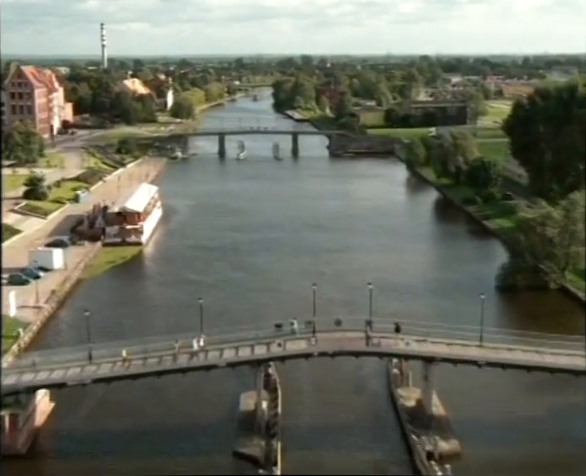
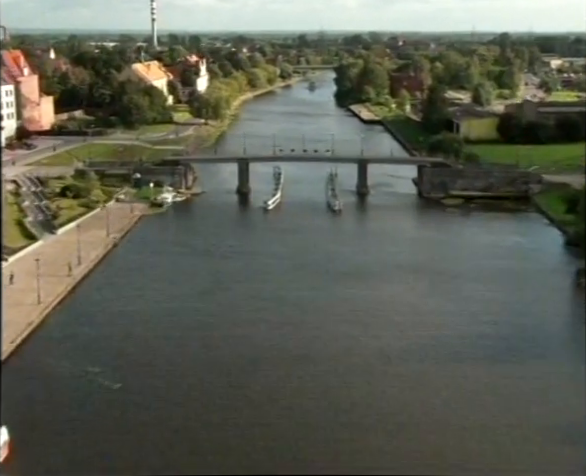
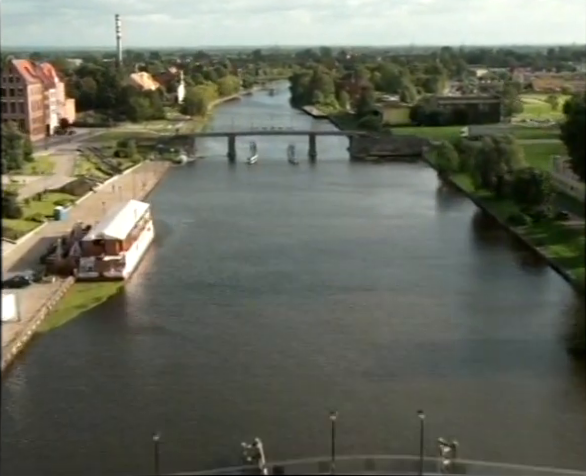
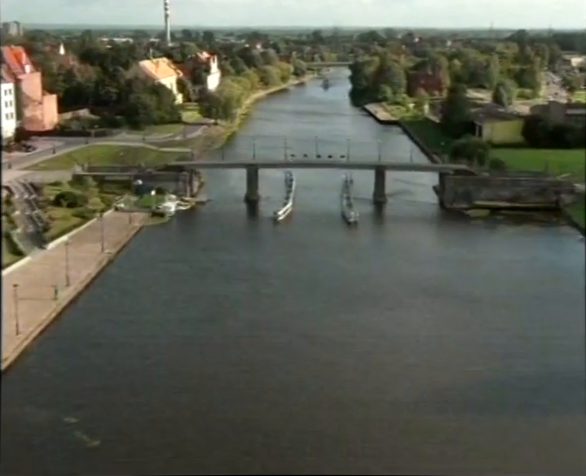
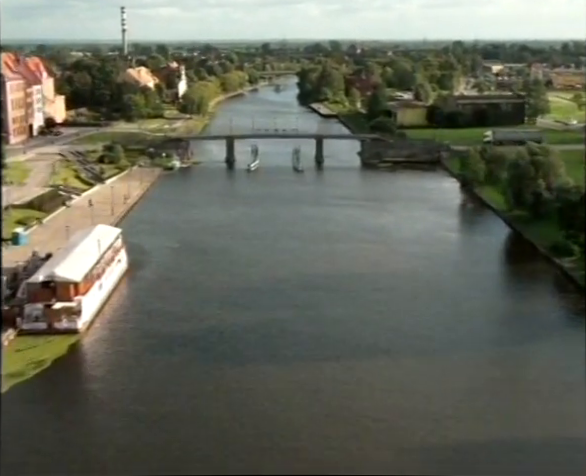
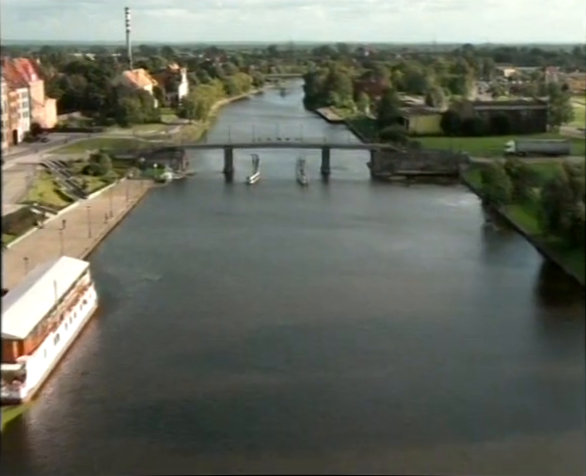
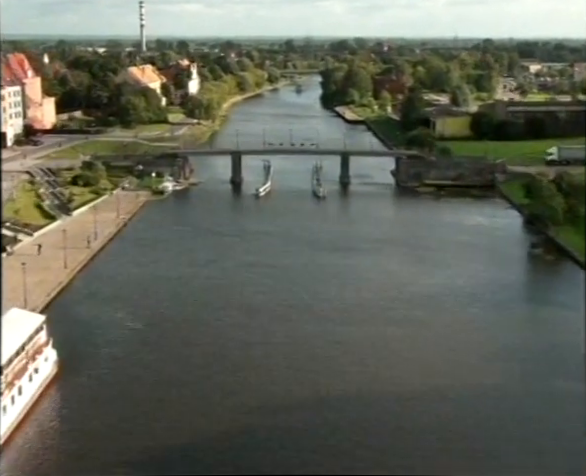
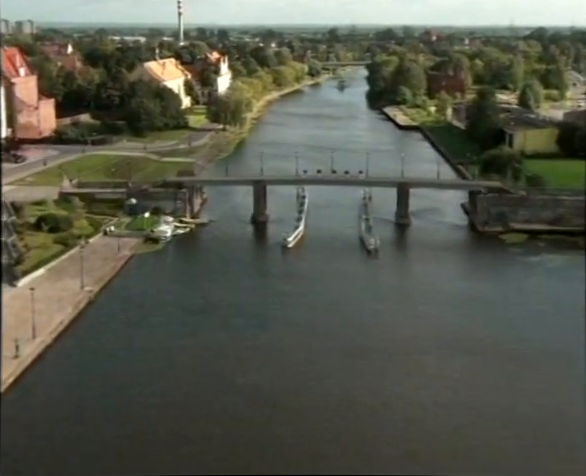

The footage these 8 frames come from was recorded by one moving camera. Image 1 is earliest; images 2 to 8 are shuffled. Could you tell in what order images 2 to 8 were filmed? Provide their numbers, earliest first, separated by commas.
3, 5, 6, 7, 2, 4, 8
